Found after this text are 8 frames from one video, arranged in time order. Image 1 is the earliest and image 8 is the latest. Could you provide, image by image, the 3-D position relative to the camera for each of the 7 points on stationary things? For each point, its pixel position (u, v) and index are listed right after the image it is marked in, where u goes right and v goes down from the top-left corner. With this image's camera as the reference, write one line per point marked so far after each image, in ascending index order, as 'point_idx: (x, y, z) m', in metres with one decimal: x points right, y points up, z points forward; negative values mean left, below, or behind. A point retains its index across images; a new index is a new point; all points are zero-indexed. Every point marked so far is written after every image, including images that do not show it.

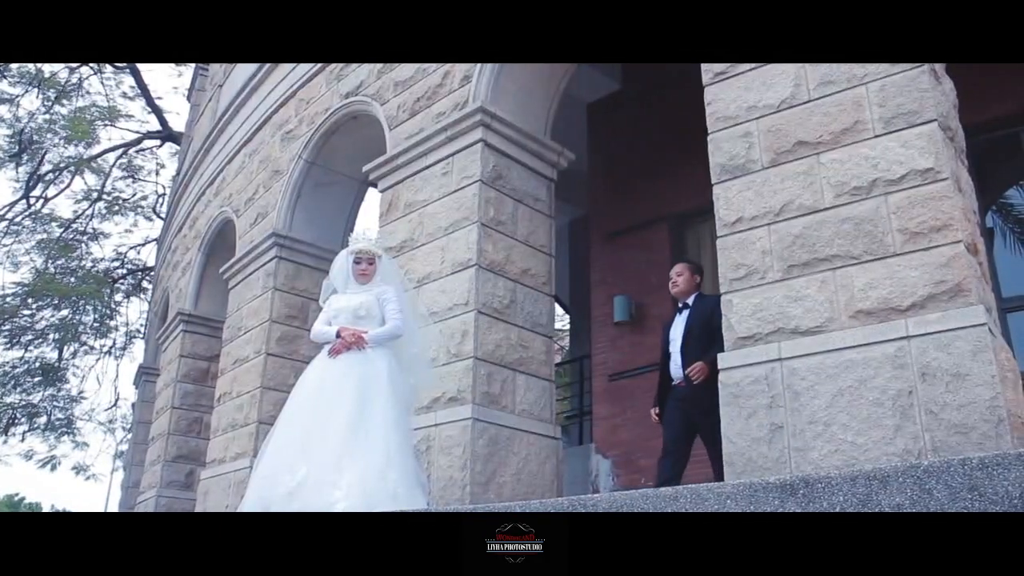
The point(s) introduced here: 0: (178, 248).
0: (-3.6, +0.4, +10.5) m
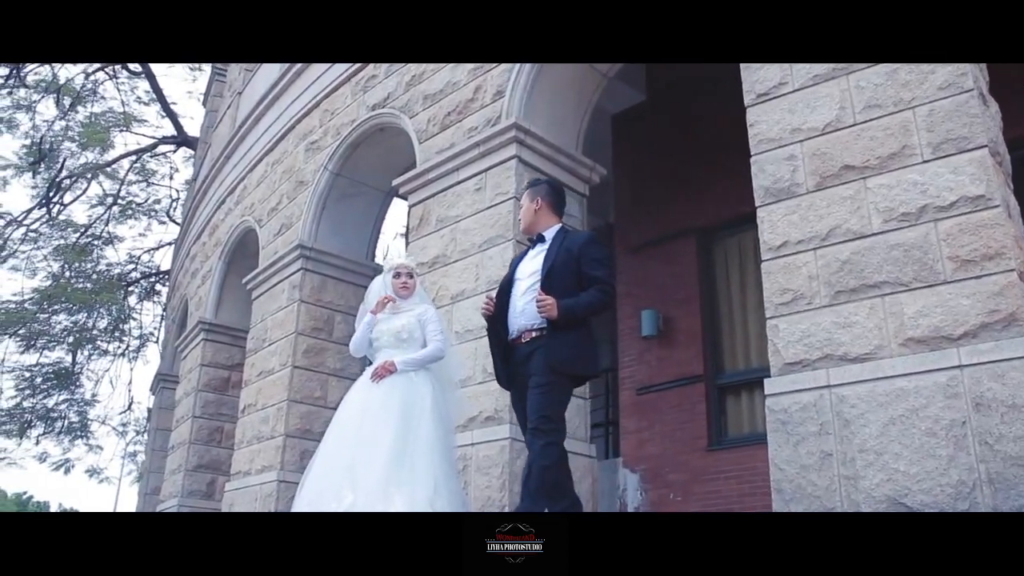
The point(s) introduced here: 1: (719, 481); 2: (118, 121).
0: (-3.4, +0.4, +10.5) m
1: (+1.5, -1.4, +6.9) m
2: (-4.4, +1.9, +10.7) m
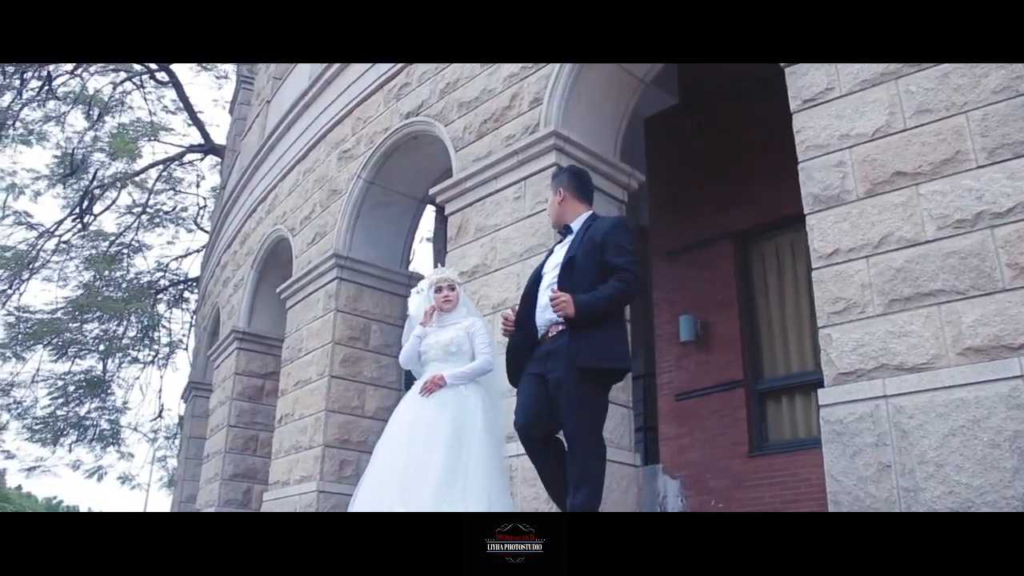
0: (-3.1, +0.3, +10.5) m
1: (+1.8, -1.4, +6.8) m
2: (-4.0, +1.7, +10.7) m
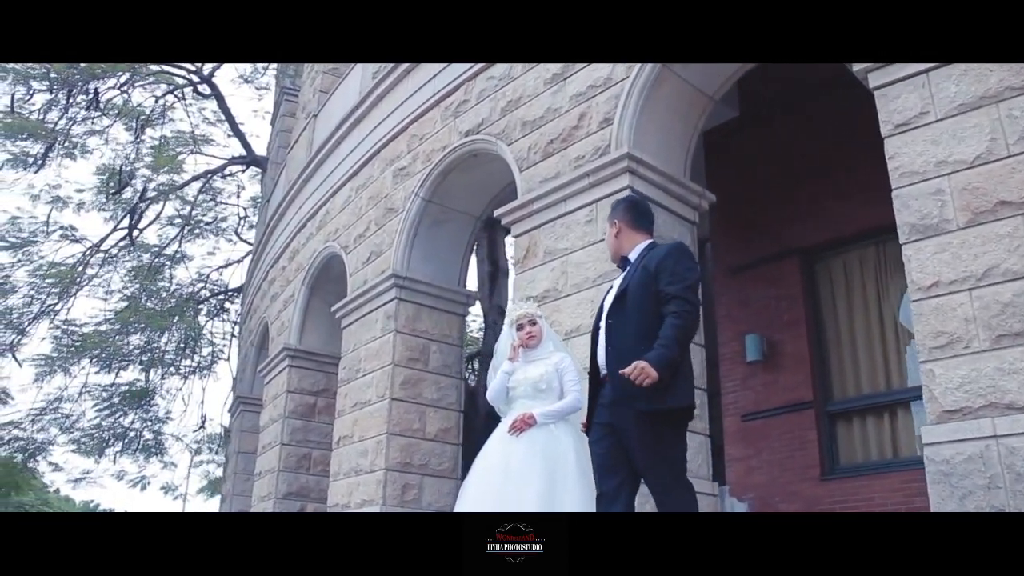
0: (-2.6, +0.1, +10.5) m
1: (+2.2, -1.5, +6.7) m
2: (-3.5, +1.6, +10.7) m
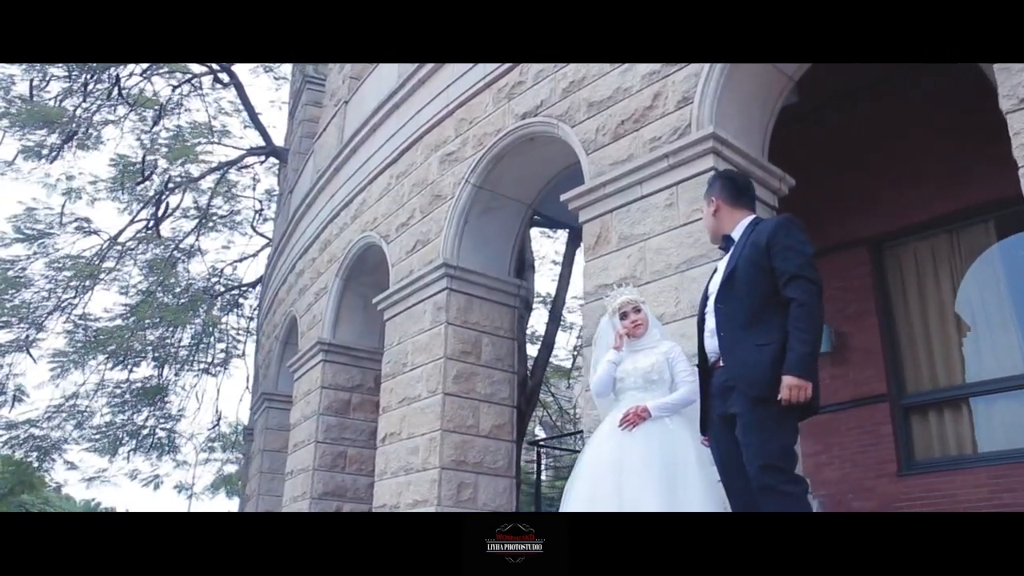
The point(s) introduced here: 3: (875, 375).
0: (-2.2, +0.2, +10.1) m
1: (+2.7, -1.5, +6.4) m
2: (-3.1, +1.7, +10.3) m
3: (+2.6, -0.6, +6.8) m
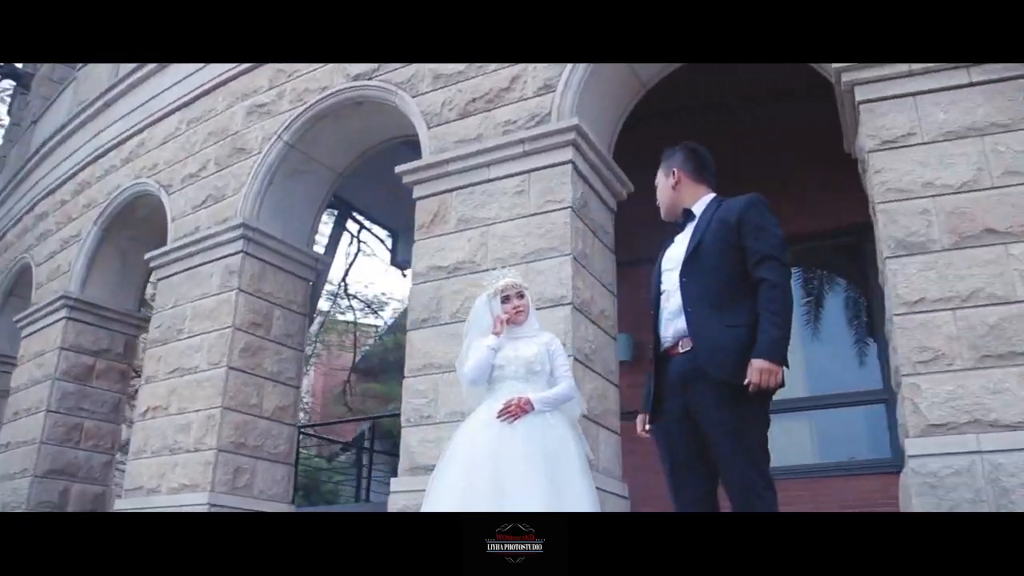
0: (-4.2, +0.7, +8.8) m
1: (+1.3, -1.6, +6.6) m
2: (-5.0, +2.3, +8.7) m
3: (+1.1, -0.7, +7.0) m
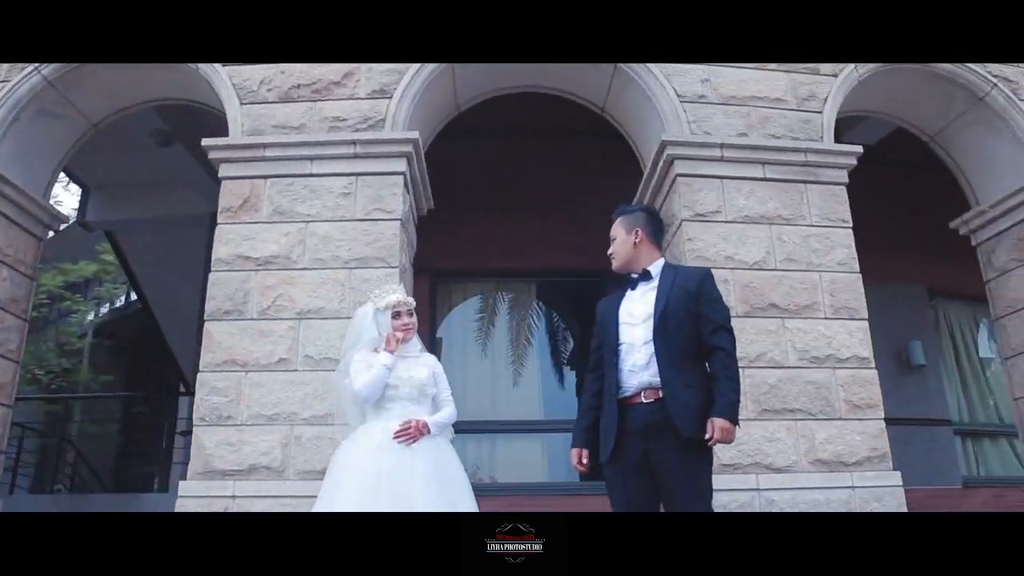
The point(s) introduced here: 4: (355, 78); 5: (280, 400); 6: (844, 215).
0: (-6.1, +1.4, +6.5) m
1: (-0.6, -1.7, +6.9) m
2: (-6.6, +3.0, +6.1) m
3: (-0.7, -0.8, +7.2) m
4: (-0.9, +1.2, +5.6) m
5: (-1.2, -0.6, +5.1) m
6: (+1.9, +0.4, +5.6) m
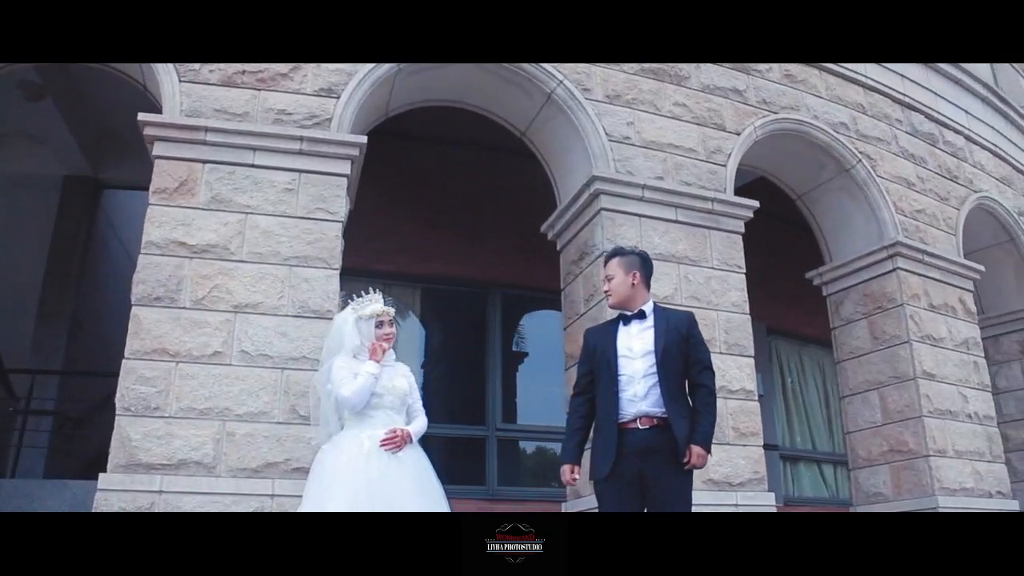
0: (-6.4, +1.9, +5.1) m
1: (-1.5, -1.7, +6.9) m
2: (-6.6, +3.6, +4.7) m
3: (-1.6, -0.8, +7.1) m
4: (-1.2, +1.2, +5.6) m
5: (-1.5, -0.5, +5.0) m
6: (+1.5, +0.2, +6.2) m
